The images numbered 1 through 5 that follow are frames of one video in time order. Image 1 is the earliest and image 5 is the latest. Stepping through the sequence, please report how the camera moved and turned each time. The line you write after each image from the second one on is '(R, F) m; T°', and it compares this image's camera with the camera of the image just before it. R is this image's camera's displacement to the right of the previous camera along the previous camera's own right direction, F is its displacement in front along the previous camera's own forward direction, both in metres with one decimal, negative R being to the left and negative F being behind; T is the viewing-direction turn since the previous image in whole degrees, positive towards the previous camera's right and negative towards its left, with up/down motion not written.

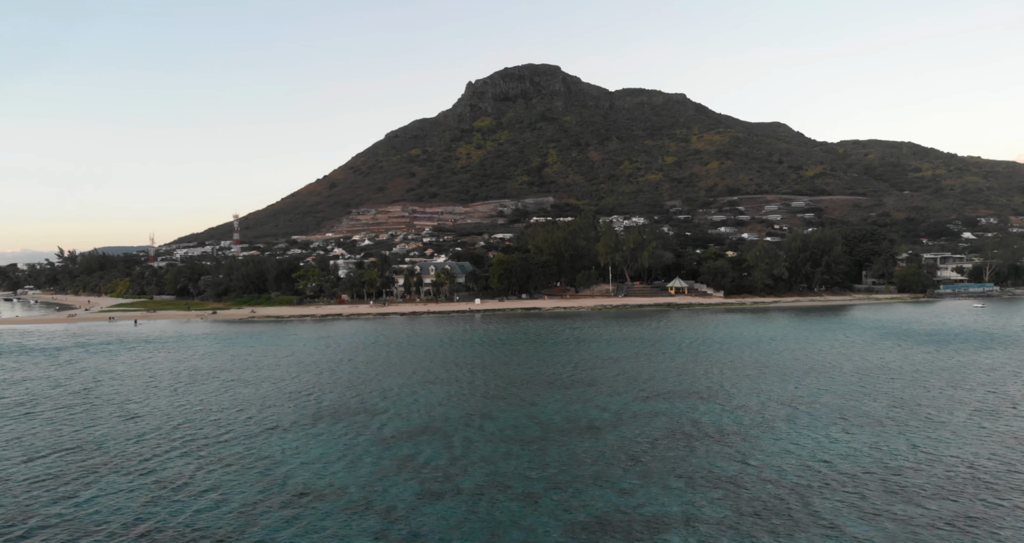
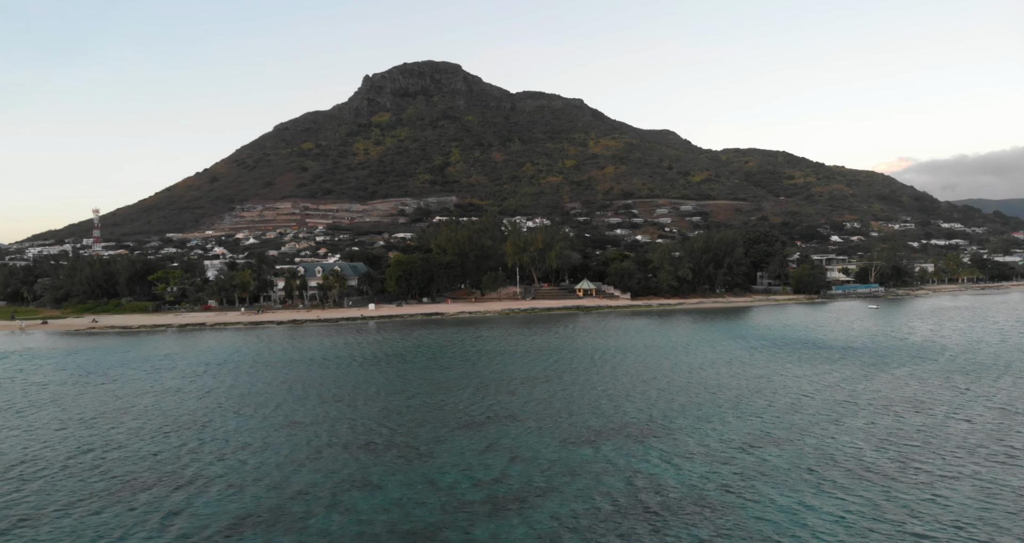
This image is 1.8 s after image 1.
(+0.6, +7.2) m; +10°
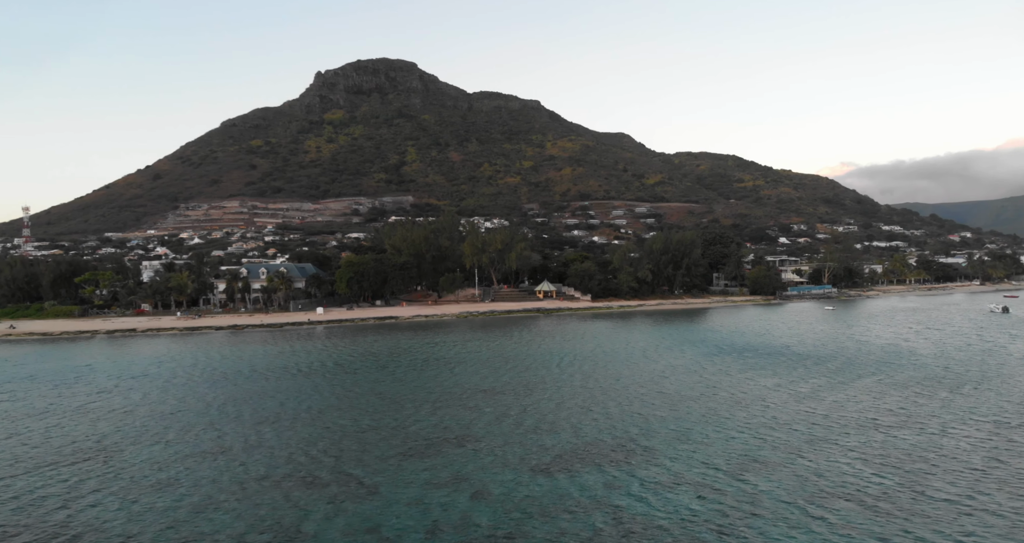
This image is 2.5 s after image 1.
(-0.2, +2.5) m; +4°
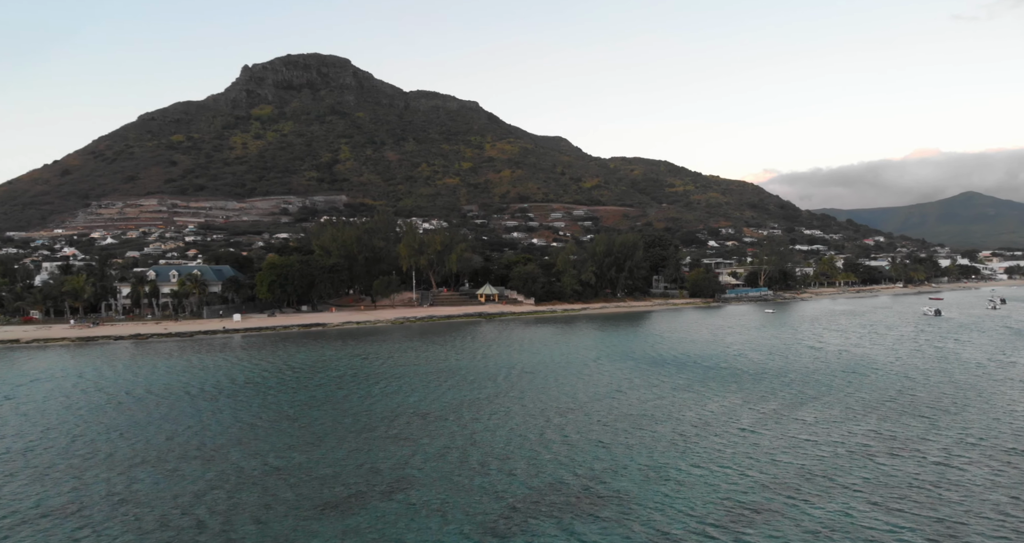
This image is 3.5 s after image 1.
(-0.3, +3.5) m; +6°
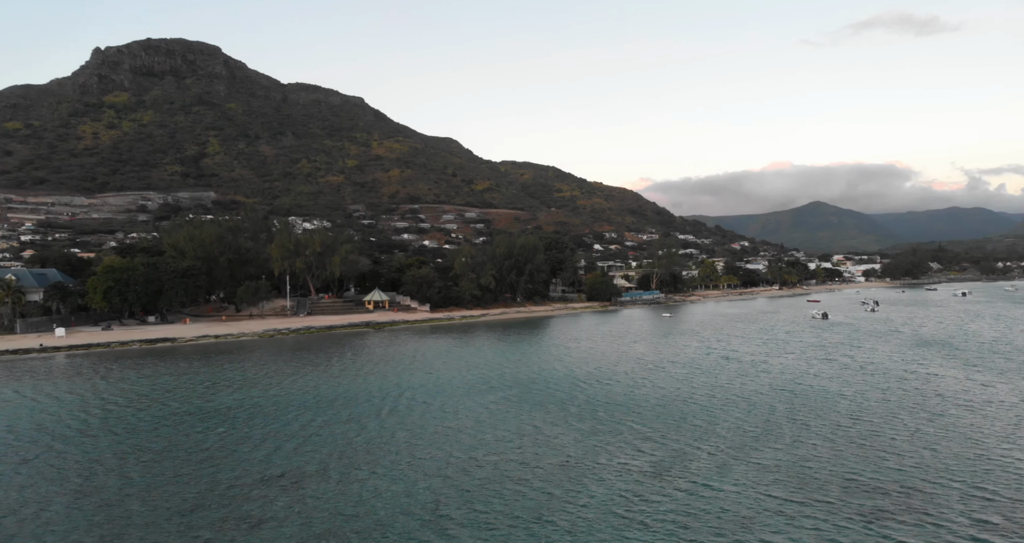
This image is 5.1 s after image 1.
(-0.4, +5.4) m; +11°
